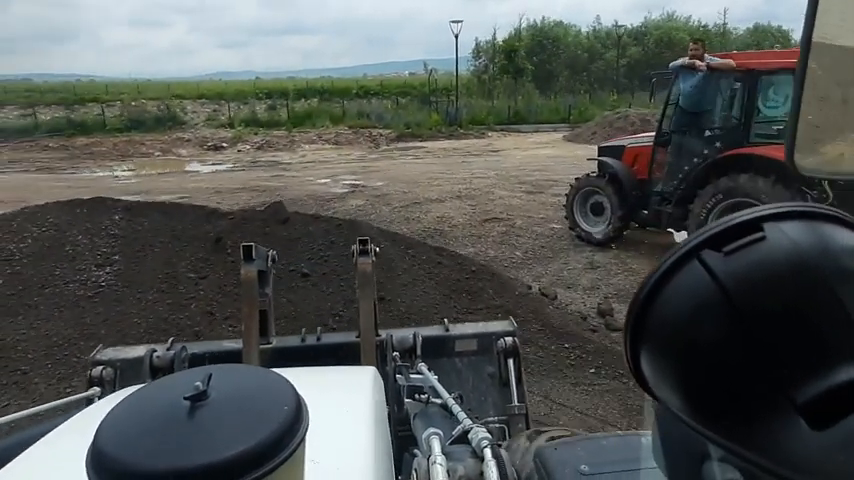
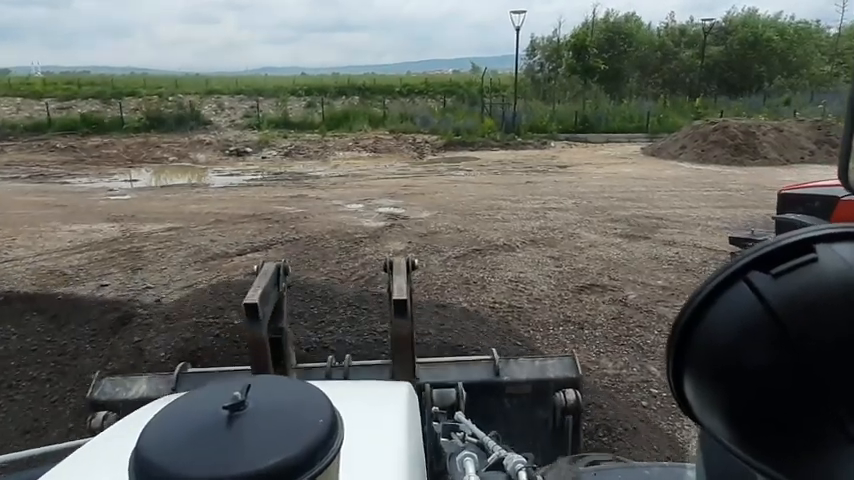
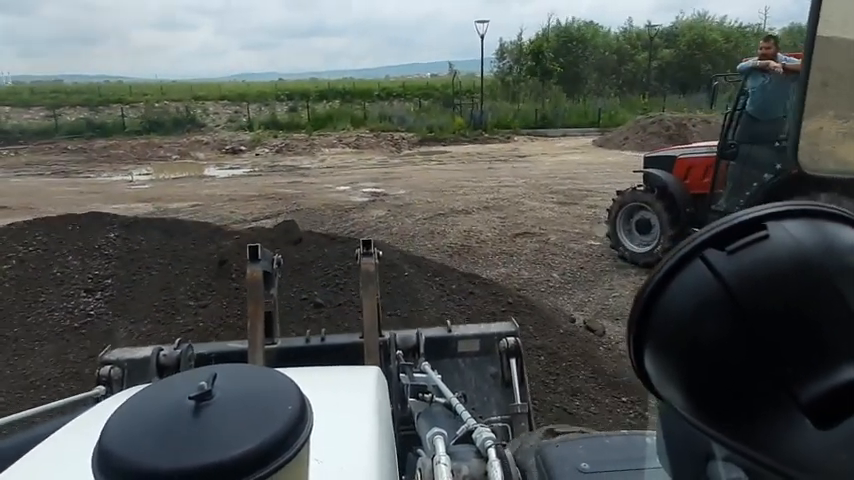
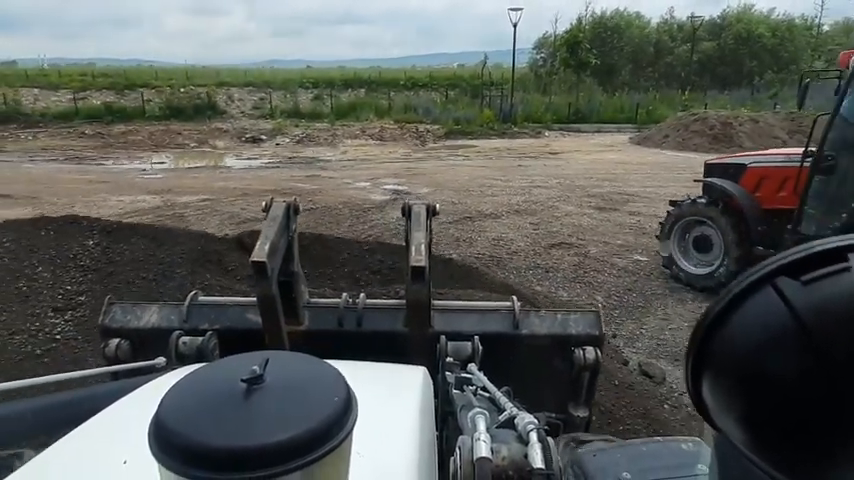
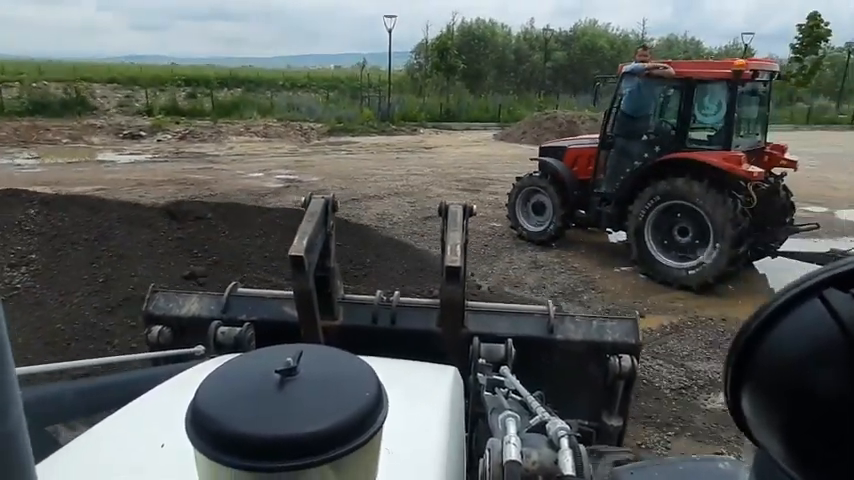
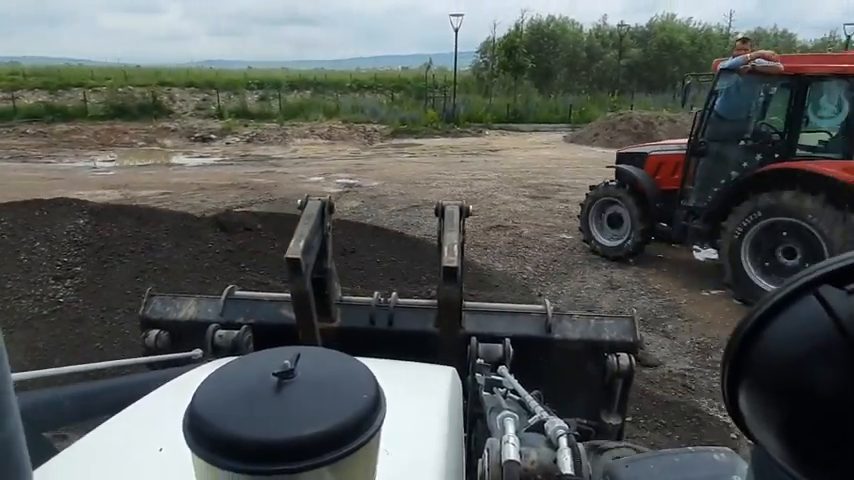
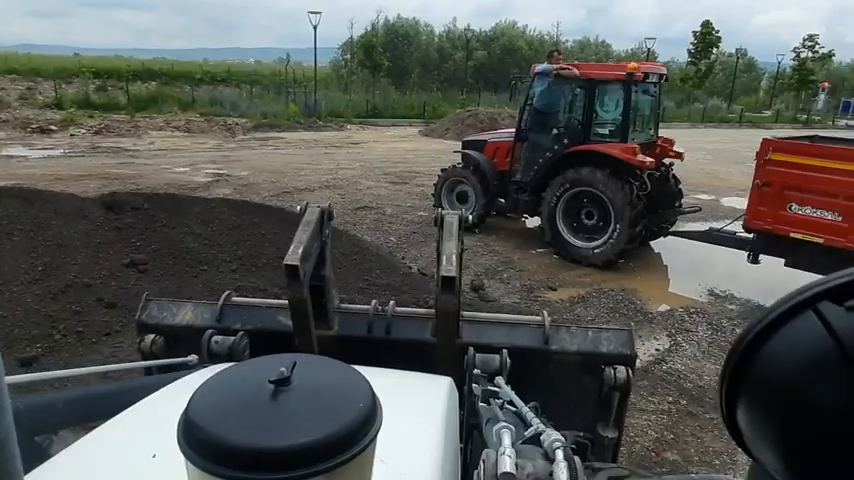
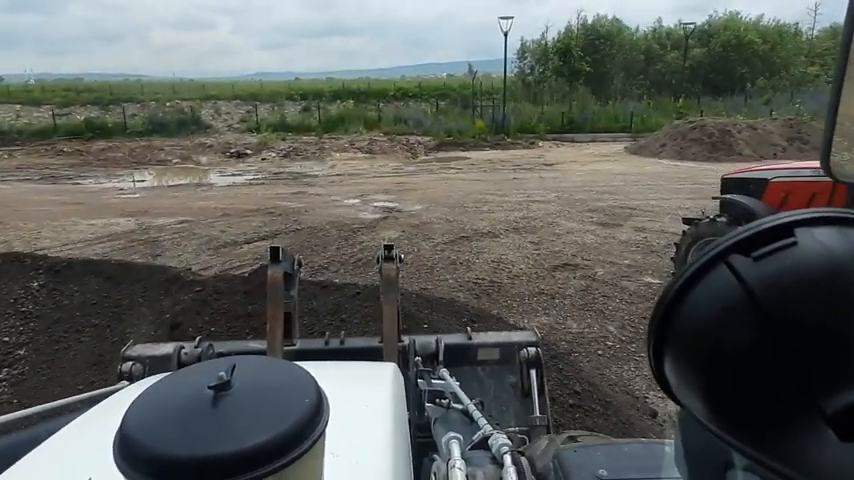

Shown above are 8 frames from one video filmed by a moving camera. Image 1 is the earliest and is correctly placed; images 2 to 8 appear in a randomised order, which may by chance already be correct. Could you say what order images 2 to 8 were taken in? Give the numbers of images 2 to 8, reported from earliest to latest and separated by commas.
3, 8, 2, 4, 6, 5, 7
